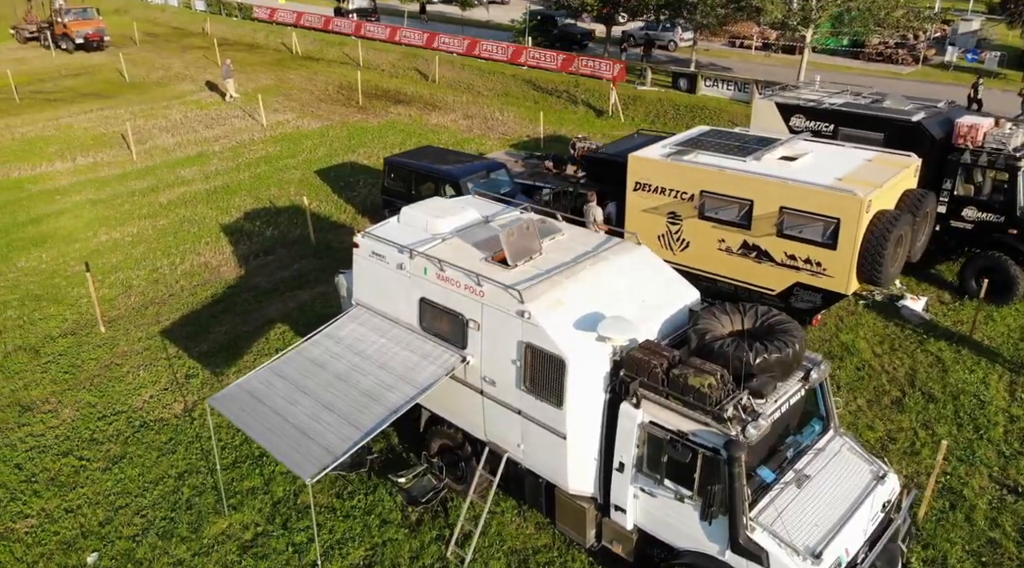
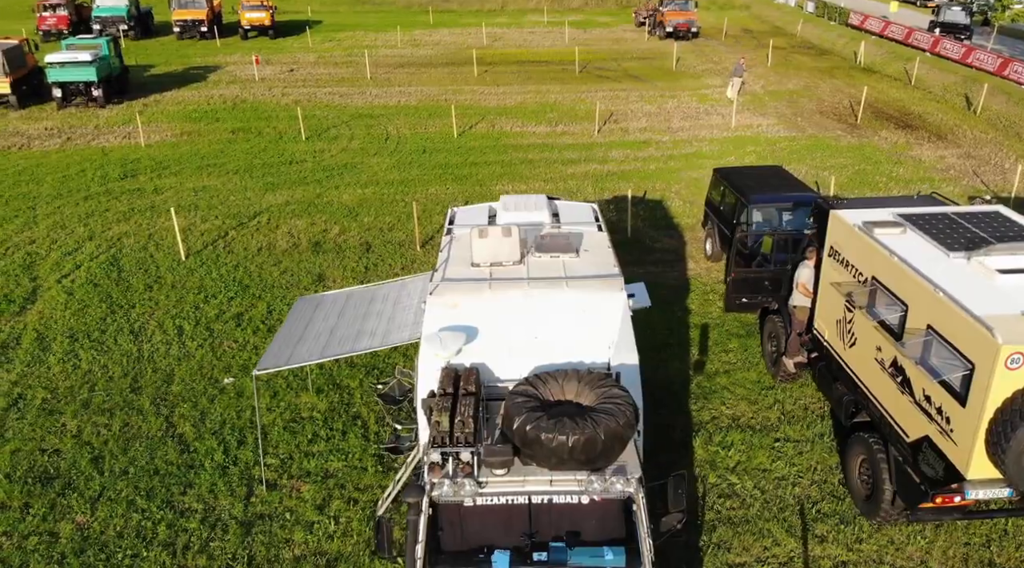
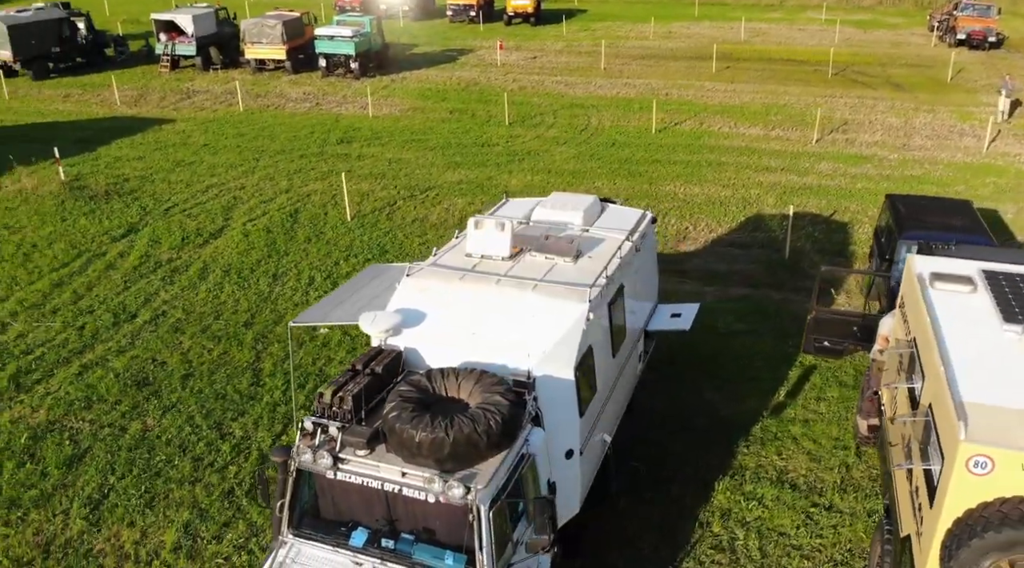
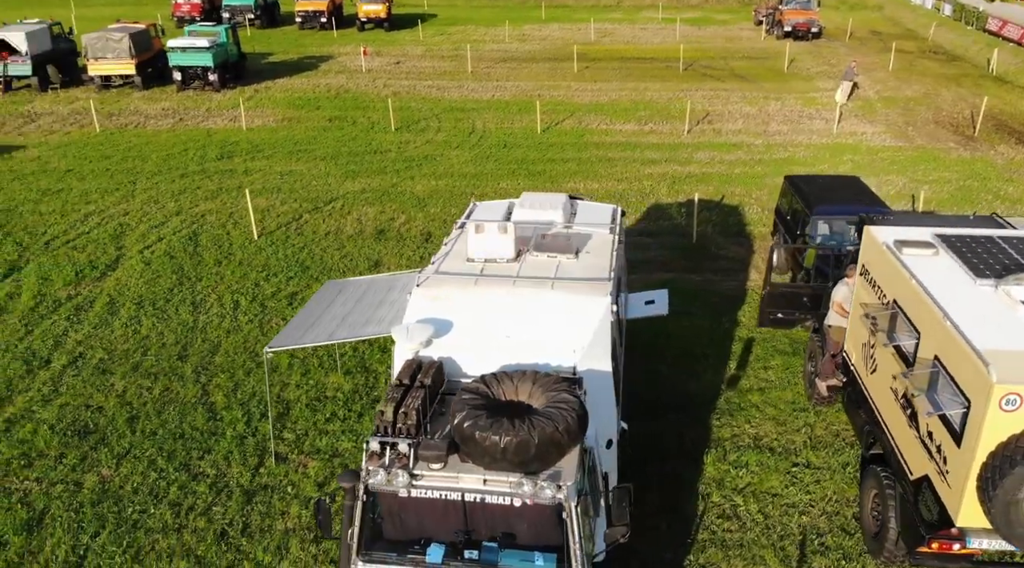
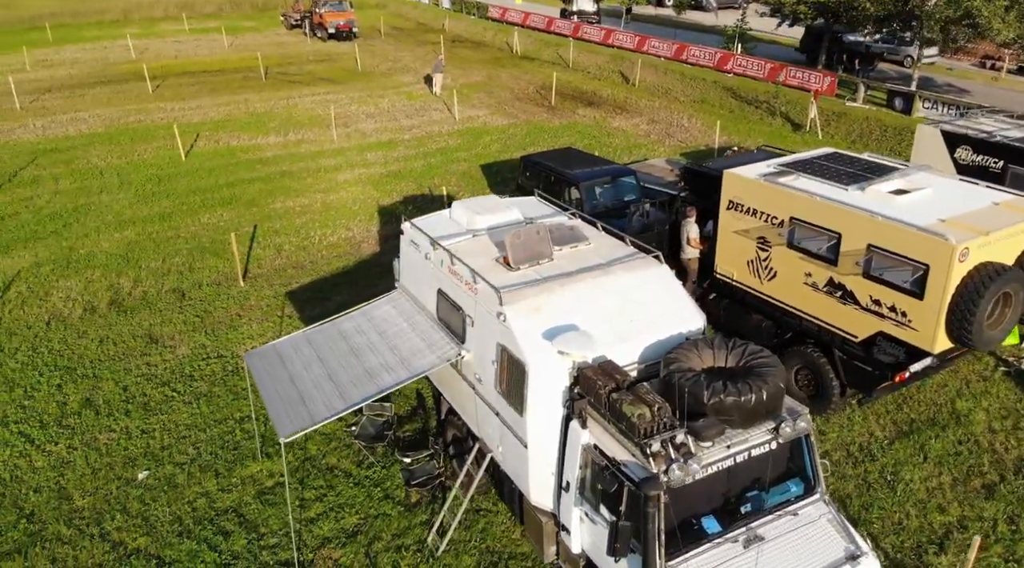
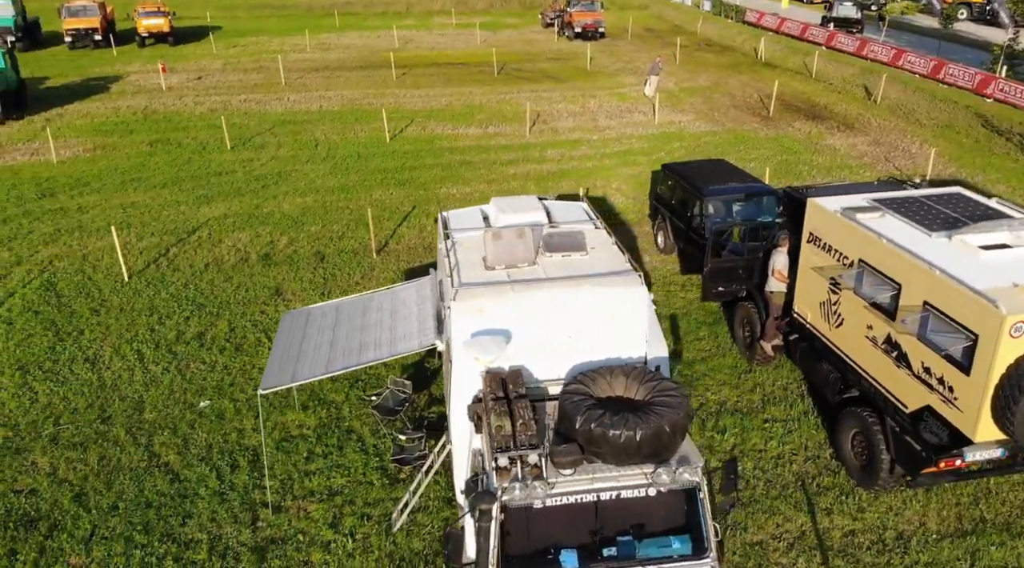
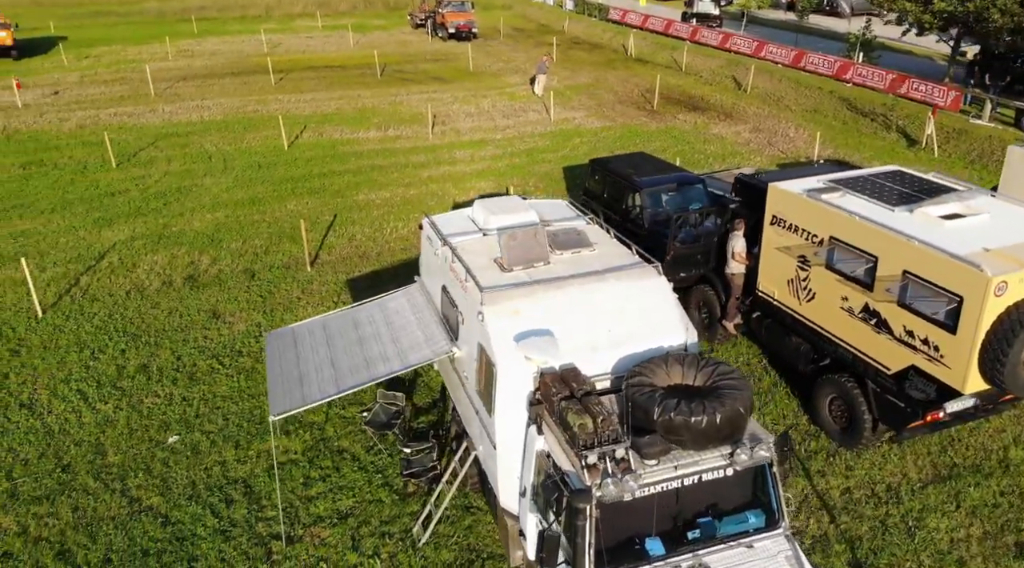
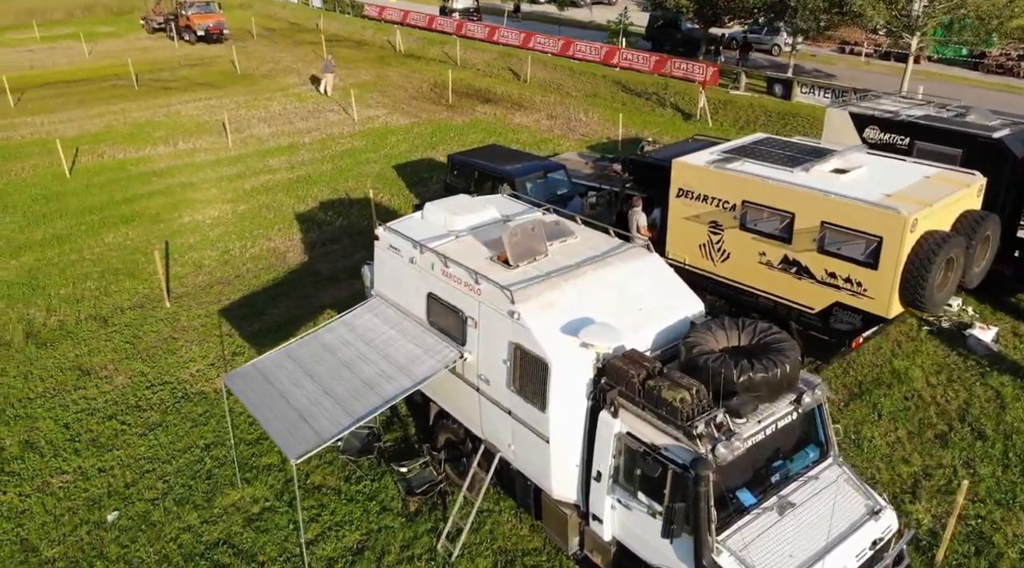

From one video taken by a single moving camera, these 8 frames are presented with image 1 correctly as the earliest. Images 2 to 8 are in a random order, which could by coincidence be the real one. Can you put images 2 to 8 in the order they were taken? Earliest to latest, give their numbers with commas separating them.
8, 5, 7, 6, 2, 4, 3
